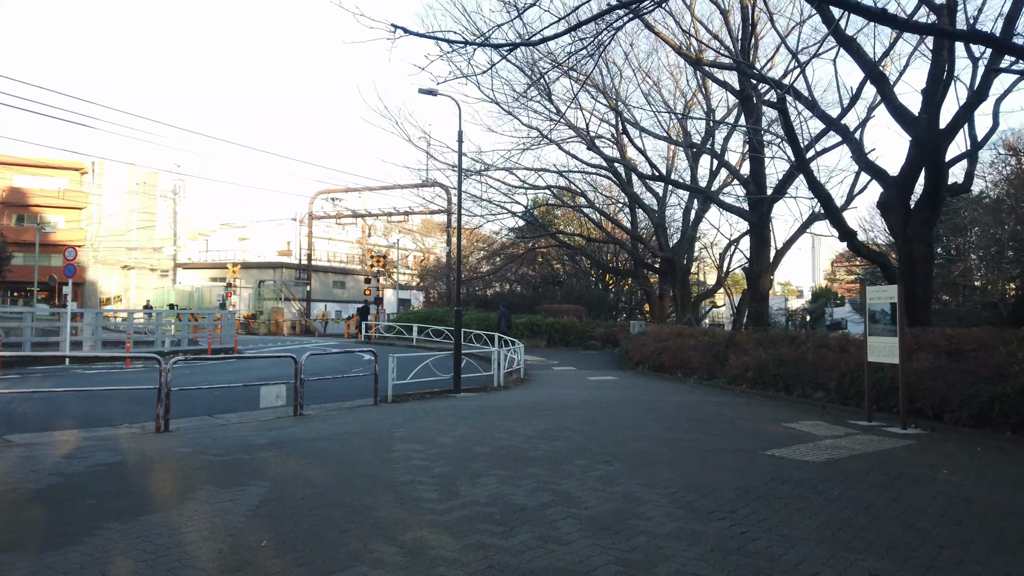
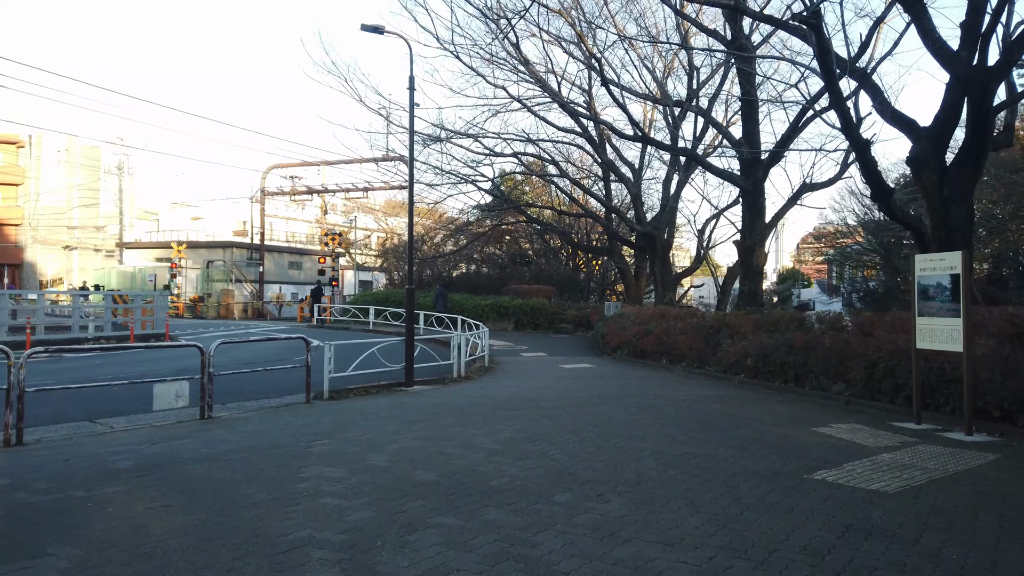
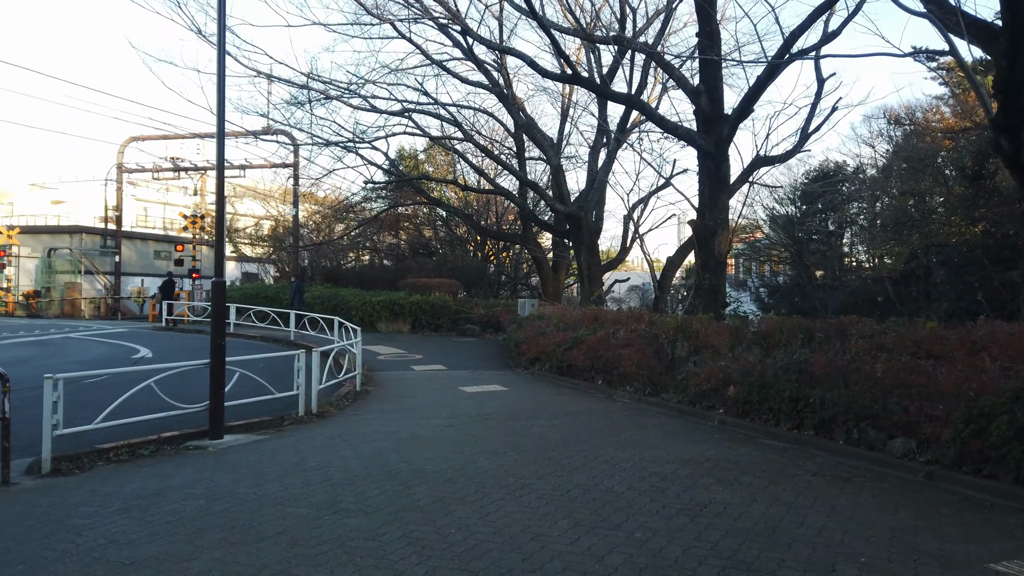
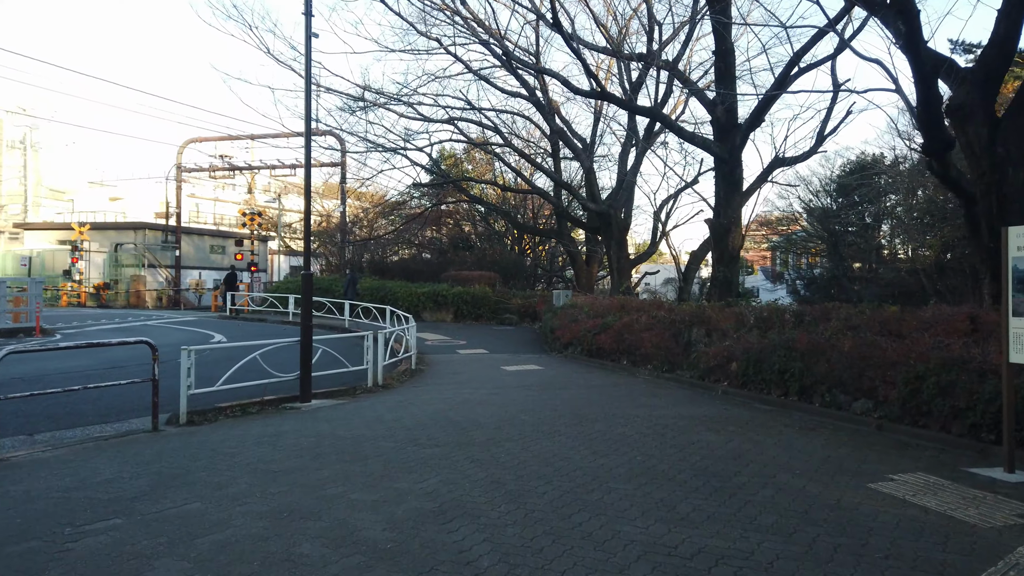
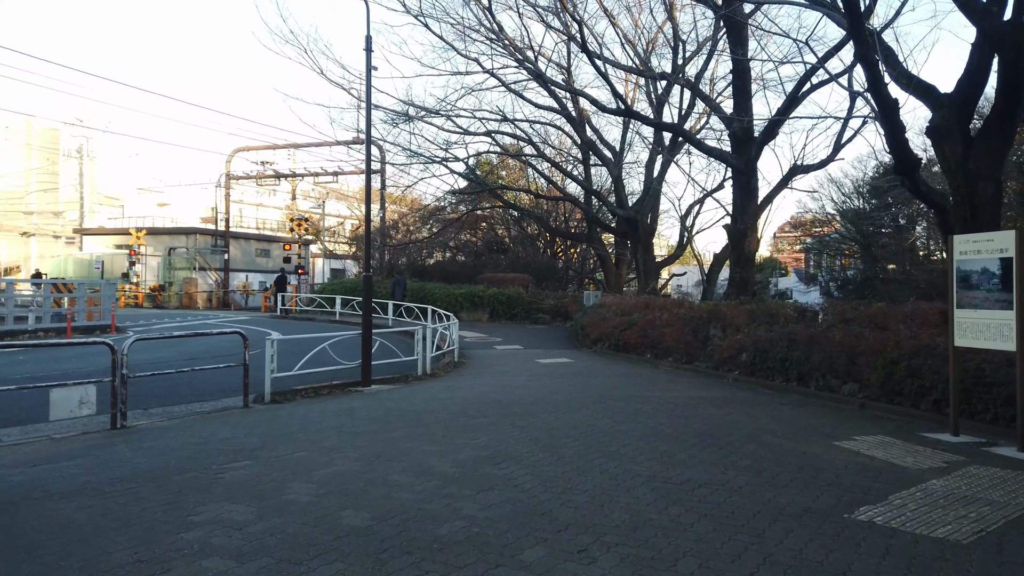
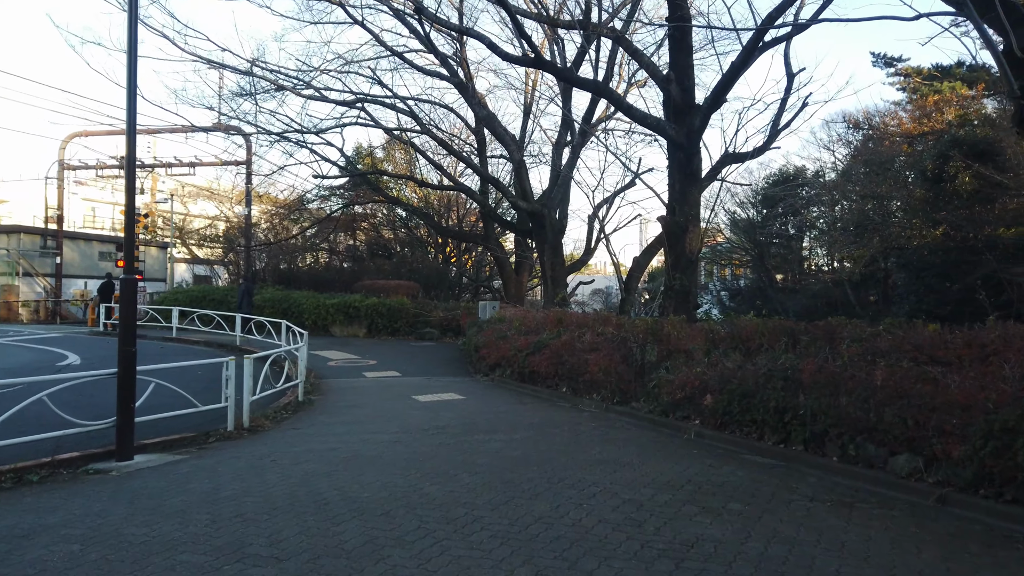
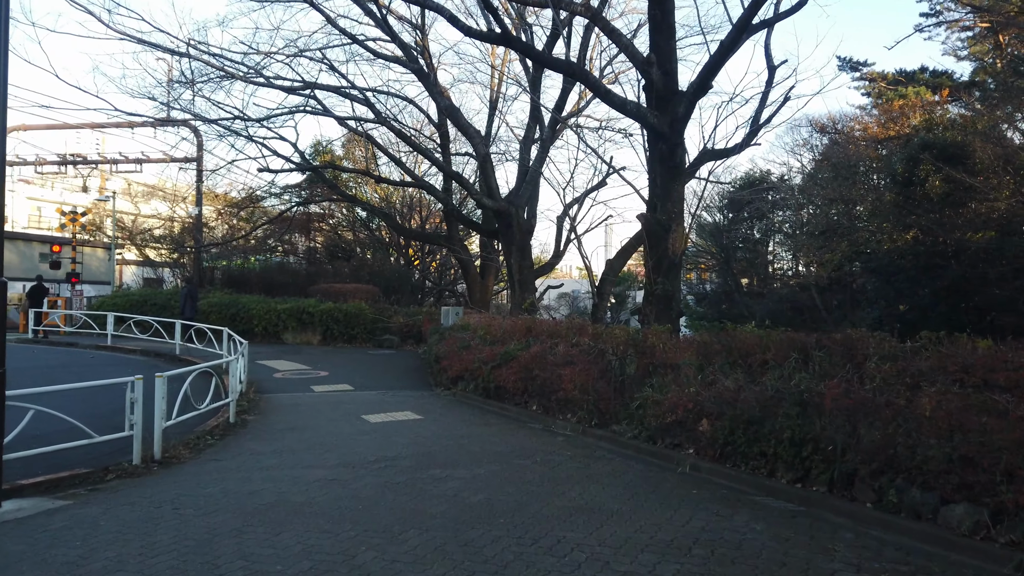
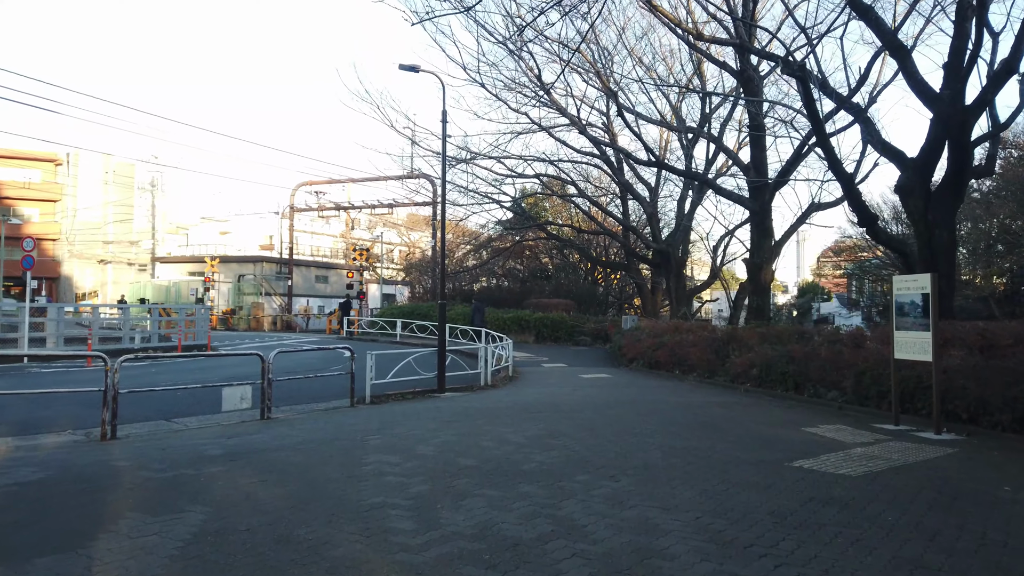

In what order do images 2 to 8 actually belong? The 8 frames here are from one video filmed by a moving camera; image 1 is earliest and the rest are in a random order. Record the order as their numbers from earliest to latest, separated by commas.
8, 2, 5, 4, 3, 6, 7
